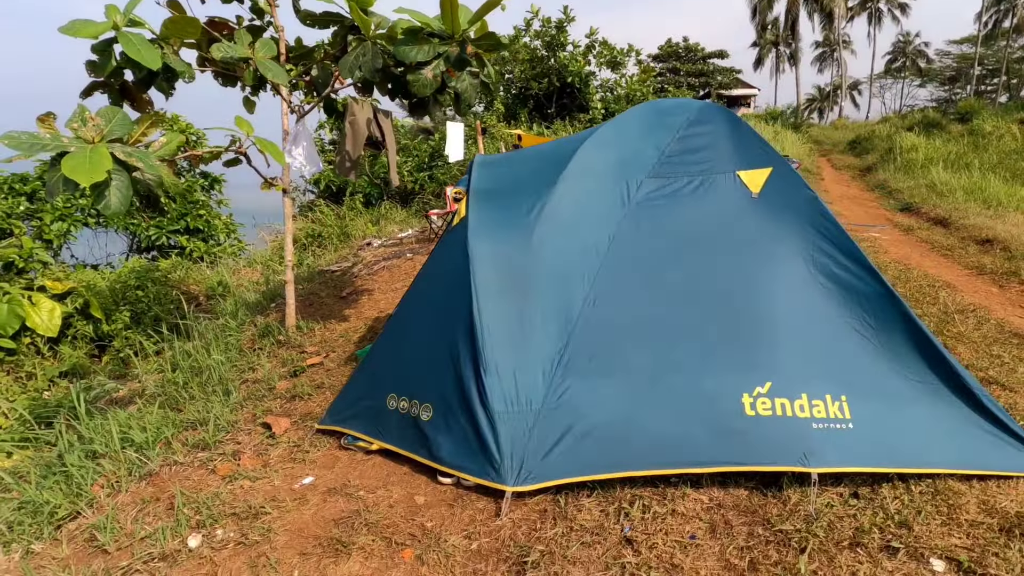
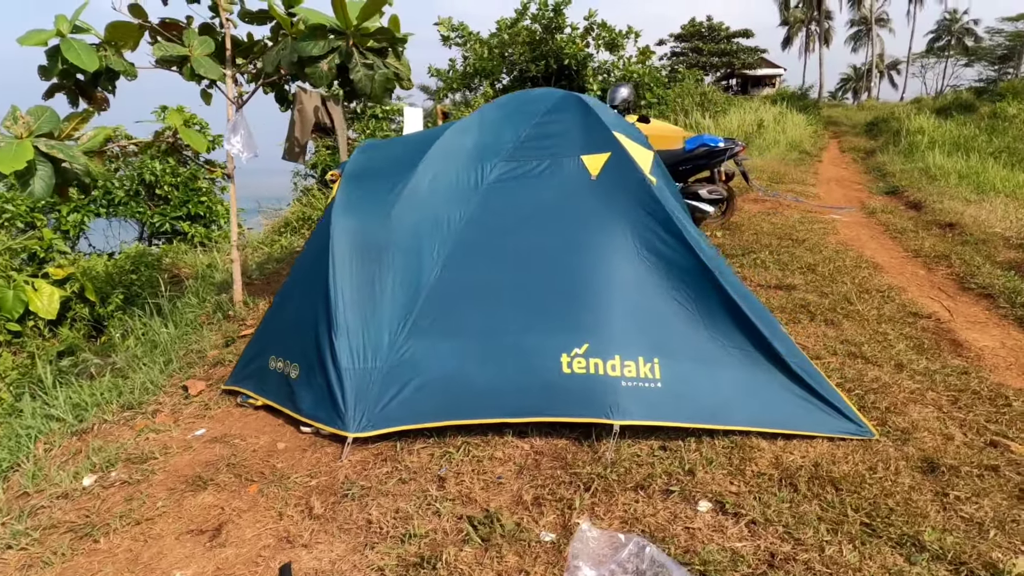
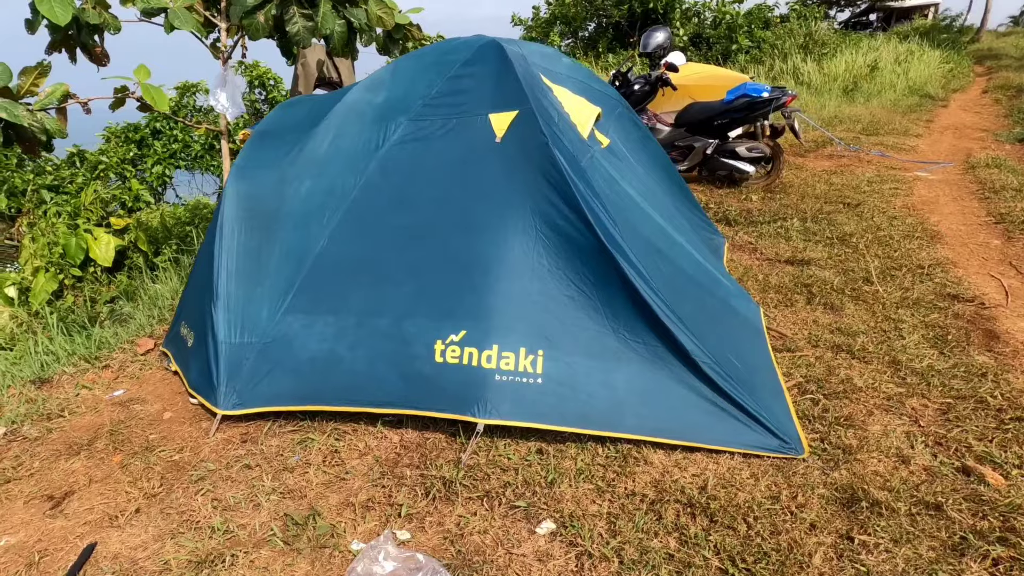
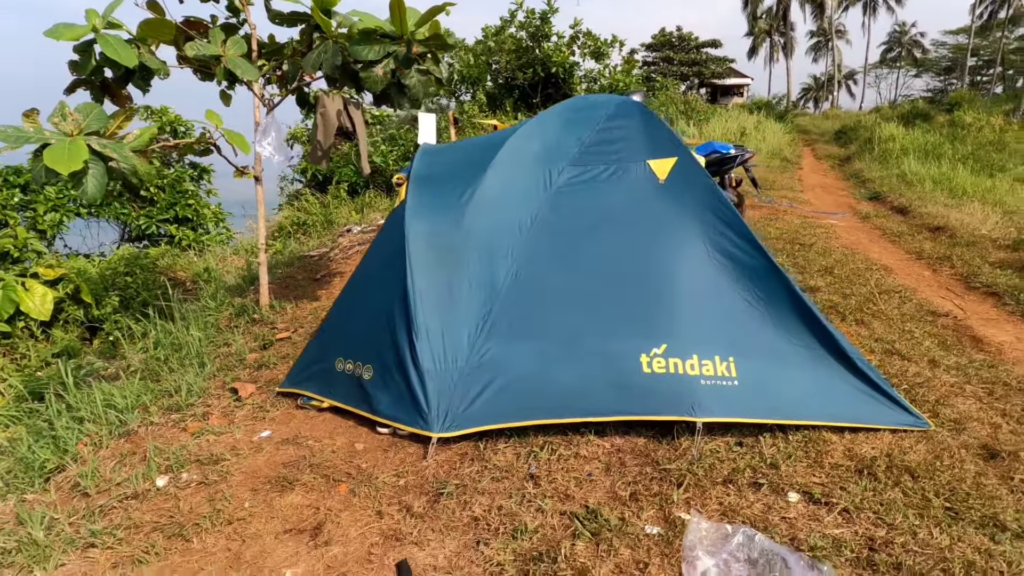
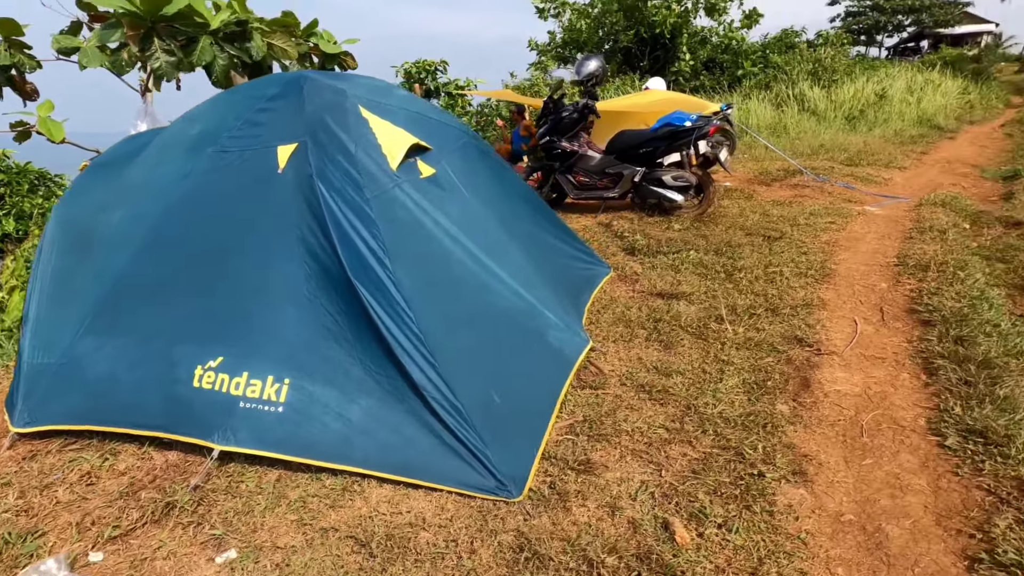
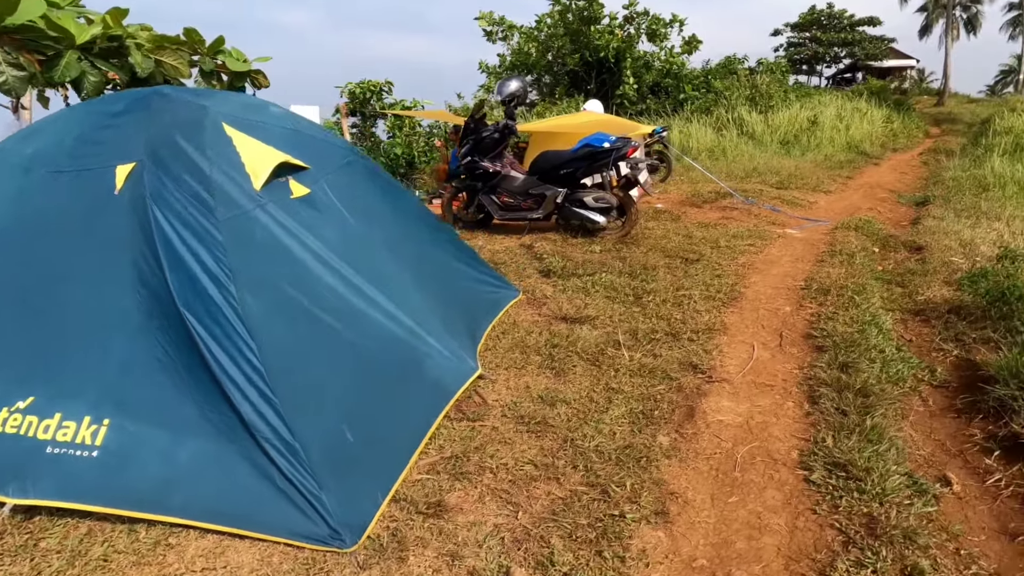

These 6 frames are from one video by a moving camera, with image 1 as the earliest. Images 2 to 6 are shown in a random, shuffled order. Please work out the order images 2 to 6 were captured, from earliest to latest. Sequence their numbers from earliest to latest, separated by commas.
4, 2, 3, 5, 6
